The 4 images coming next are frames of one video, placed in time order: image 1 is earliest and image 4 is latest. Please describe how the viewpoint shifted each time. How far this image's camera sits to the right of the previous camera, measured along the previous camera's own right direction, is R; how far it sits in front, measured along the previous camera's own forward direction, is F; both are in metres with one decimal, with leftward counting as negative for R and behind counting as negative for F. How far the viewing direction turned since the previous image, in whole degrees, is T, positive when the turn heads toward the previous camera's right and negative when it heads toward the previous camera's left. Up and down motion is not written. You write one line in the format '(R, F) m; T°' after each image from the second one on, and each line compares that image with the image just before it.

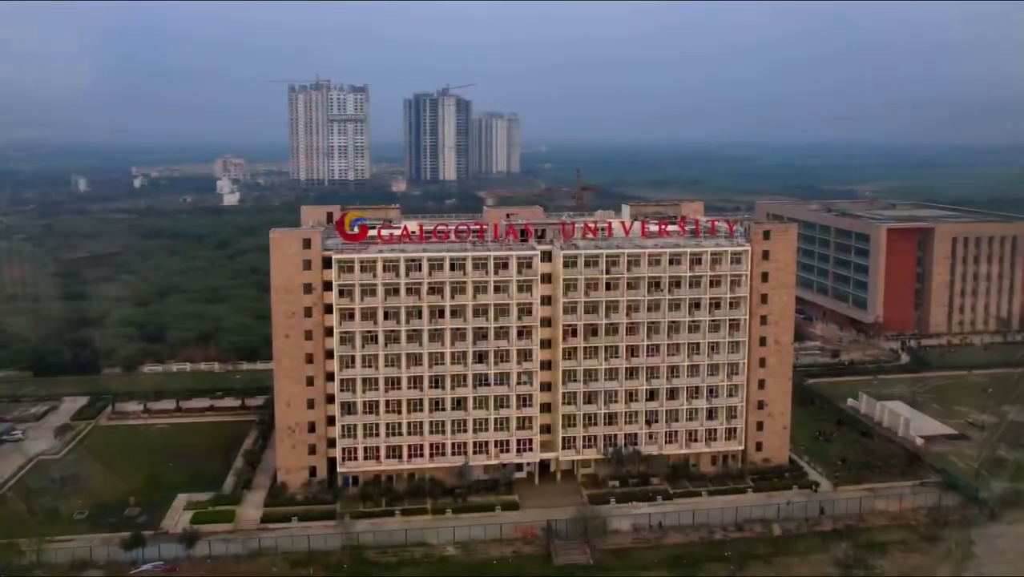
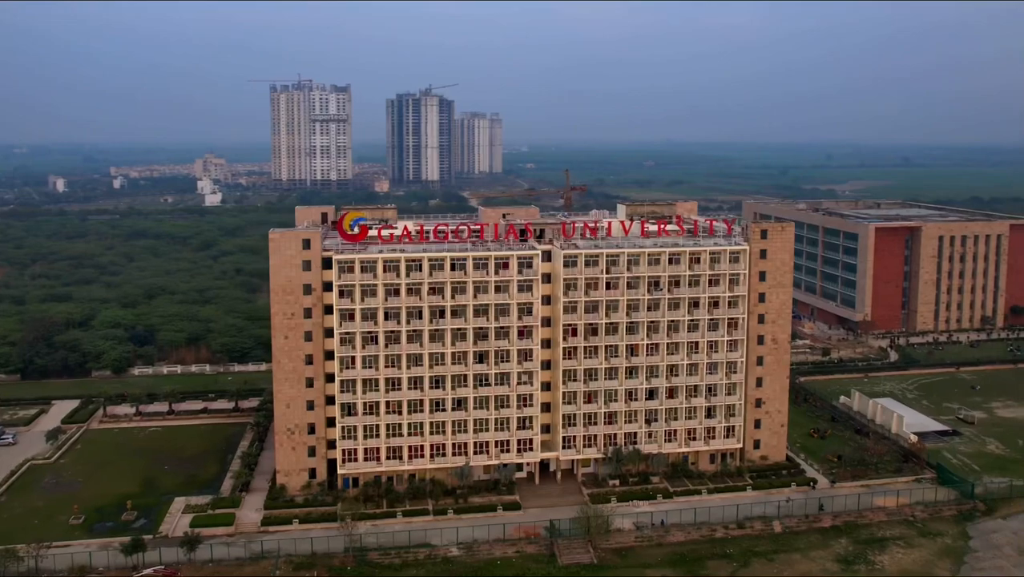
(-1.2, +0.1) m; +1°
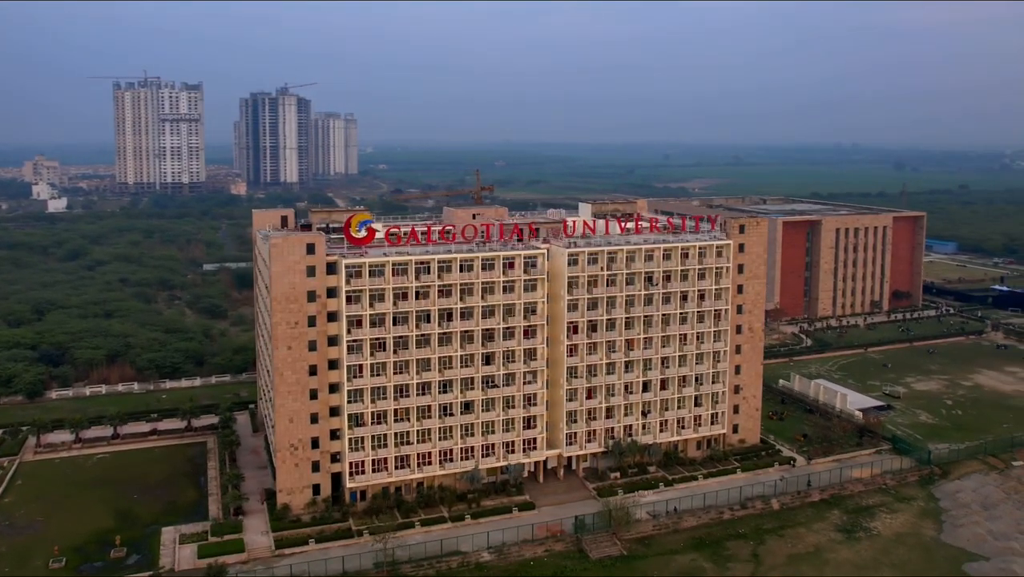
(-9.5, +1.1) m; +11°
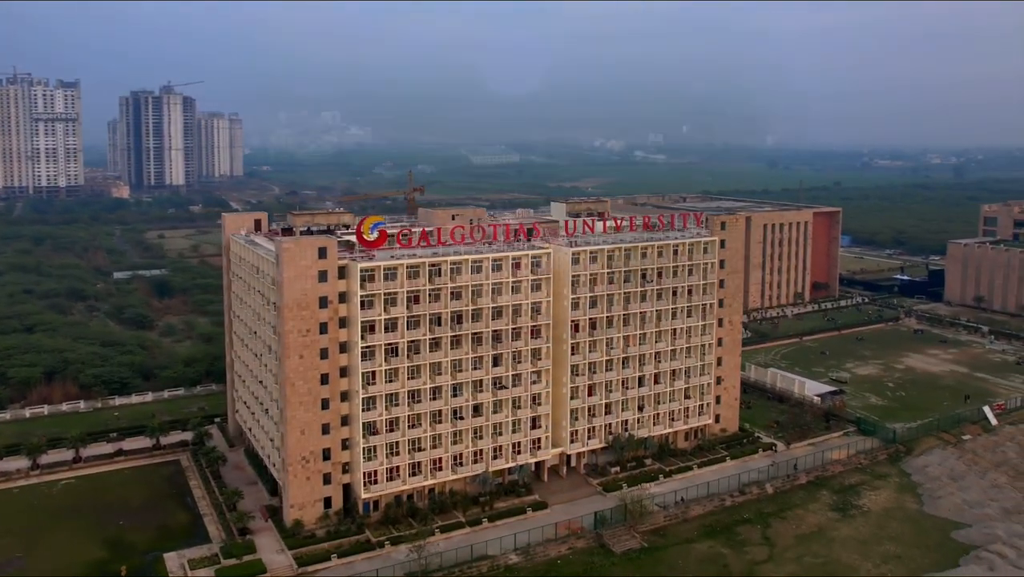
(-7.2, +0.7) m; +8°
